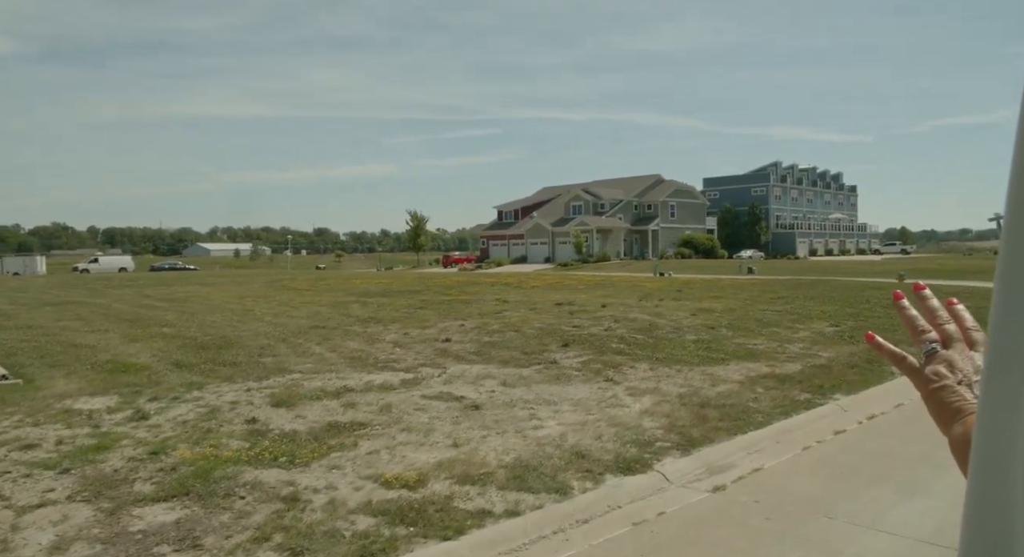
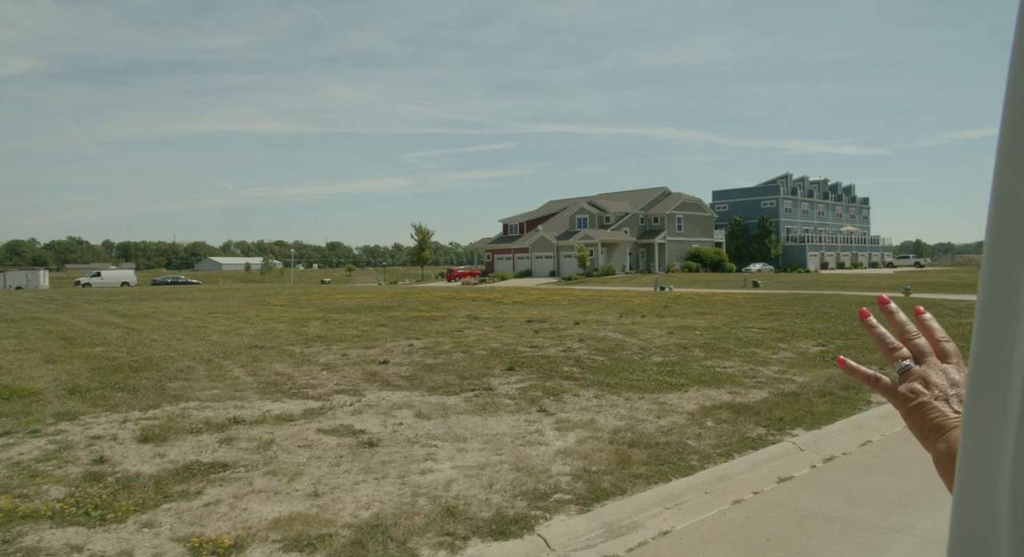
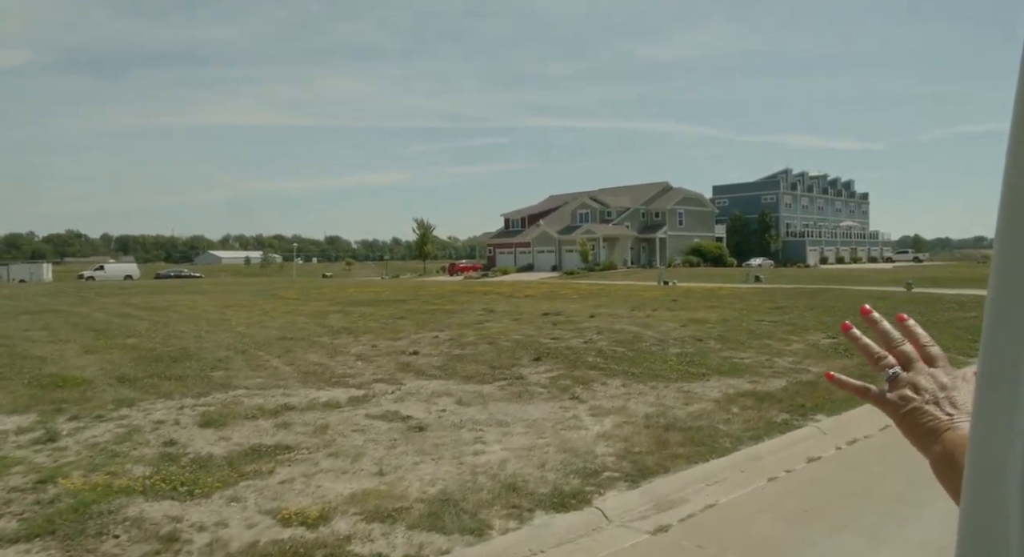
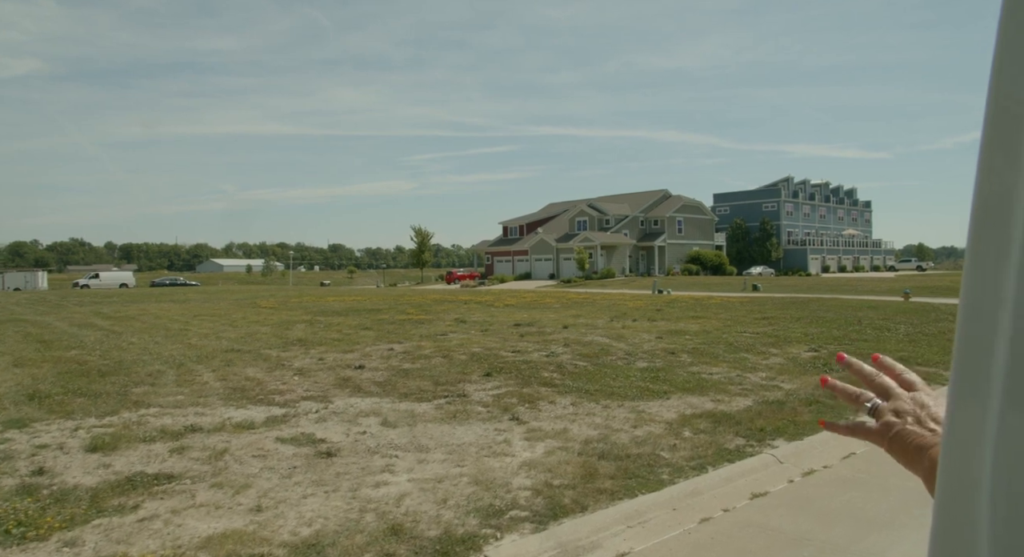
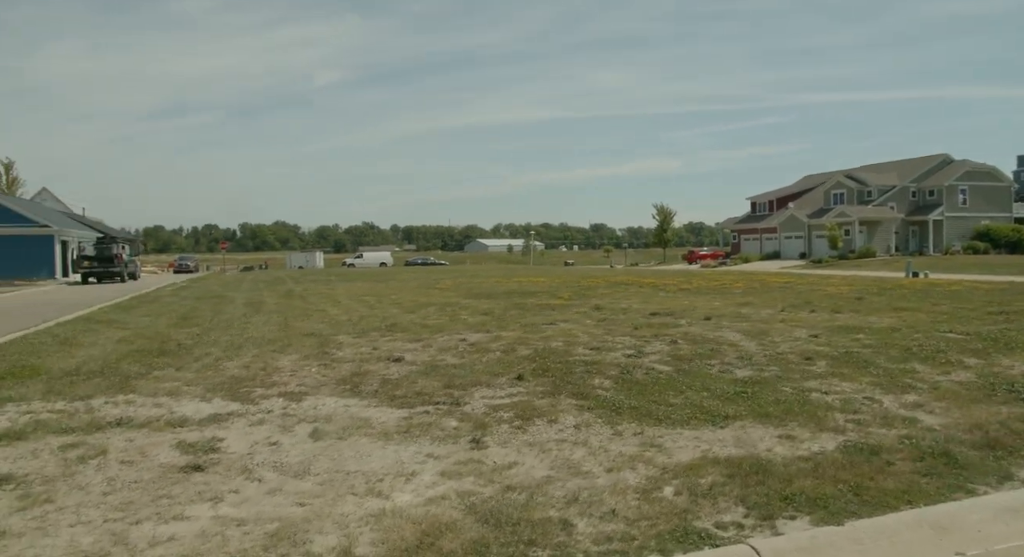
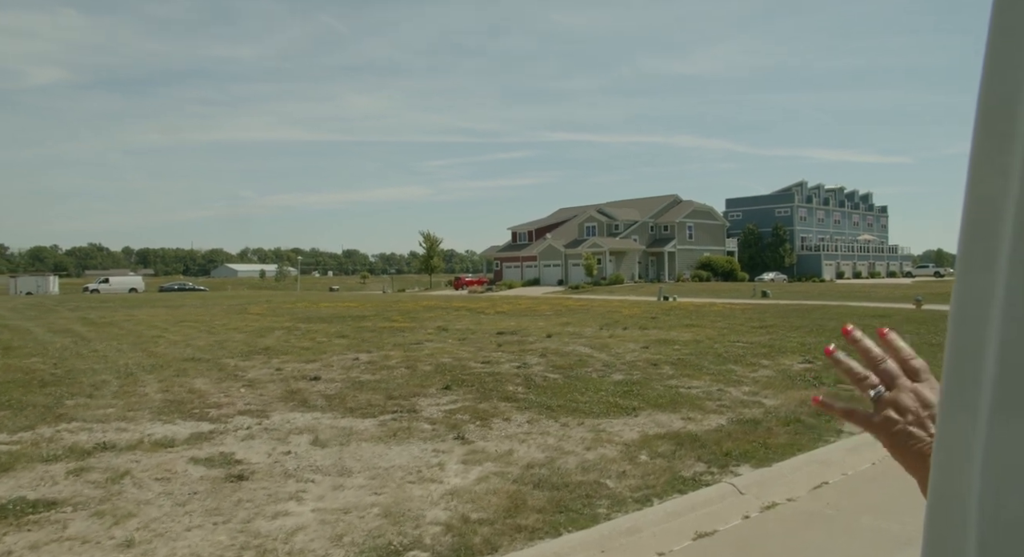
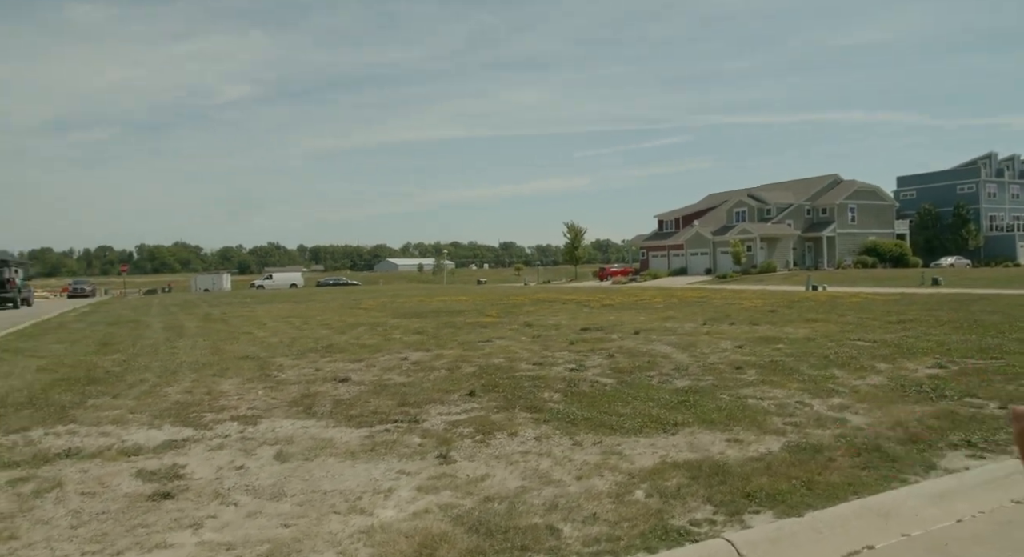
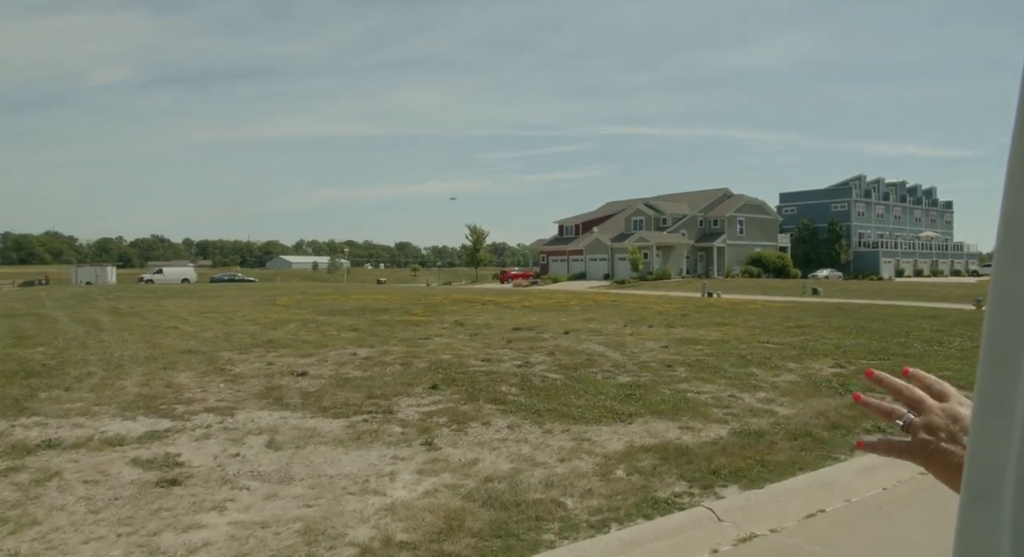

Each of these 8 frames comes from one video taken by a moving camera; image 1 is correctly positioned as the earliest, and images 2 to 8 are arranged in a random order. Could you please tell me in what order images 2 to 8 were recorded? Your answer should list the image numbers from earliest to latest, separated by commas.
3, 2, 4, 6, 8, 7, 5
